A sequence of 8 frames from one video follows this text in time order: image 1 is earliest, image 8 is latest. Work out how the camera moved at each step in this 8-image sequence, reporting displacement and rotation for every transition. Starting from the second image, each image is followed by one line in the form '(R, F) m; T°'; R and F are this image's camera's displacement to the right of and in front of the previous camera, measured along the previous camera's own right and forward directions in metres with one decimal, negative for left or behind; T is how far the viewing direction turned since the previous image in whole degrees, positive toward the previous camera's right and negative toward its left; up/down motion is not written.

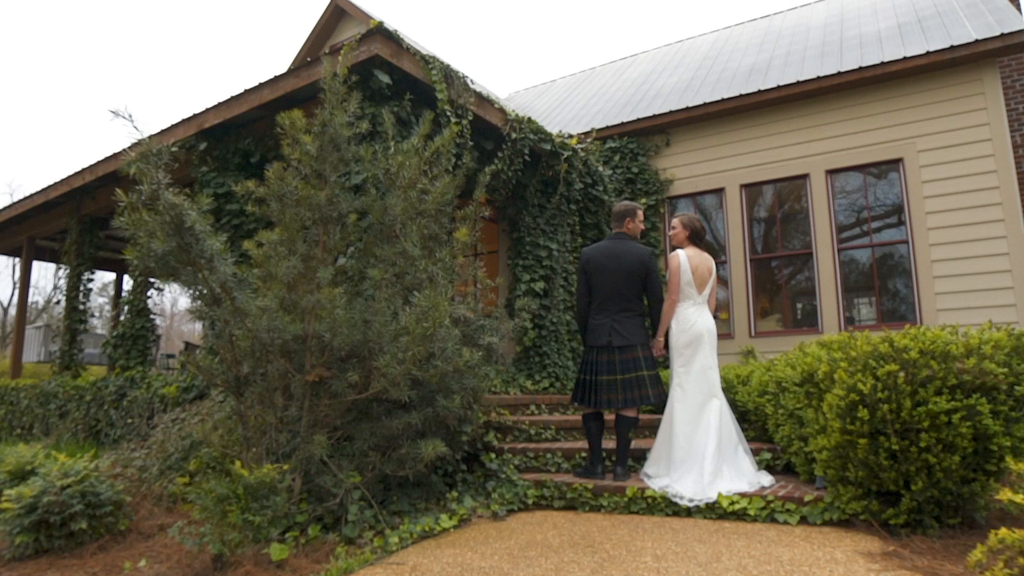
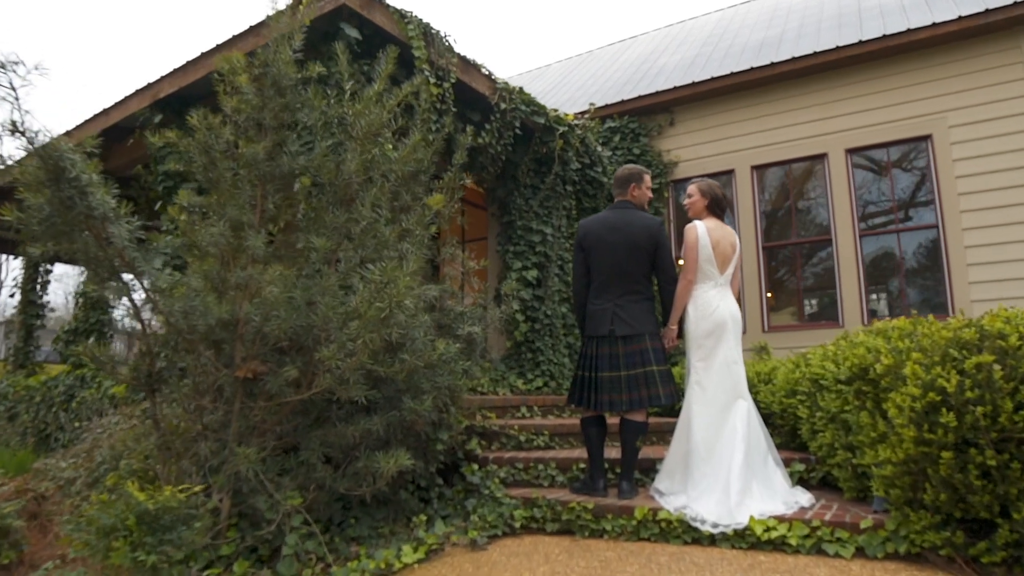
(+0.1, +0.7) m; 0°
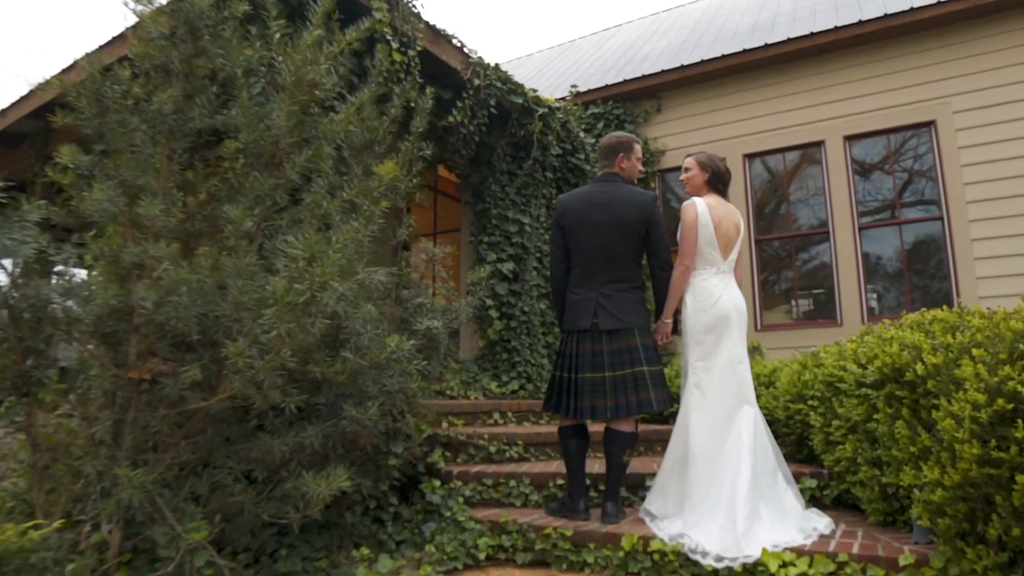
(+0.1, +0.5) m; +1°
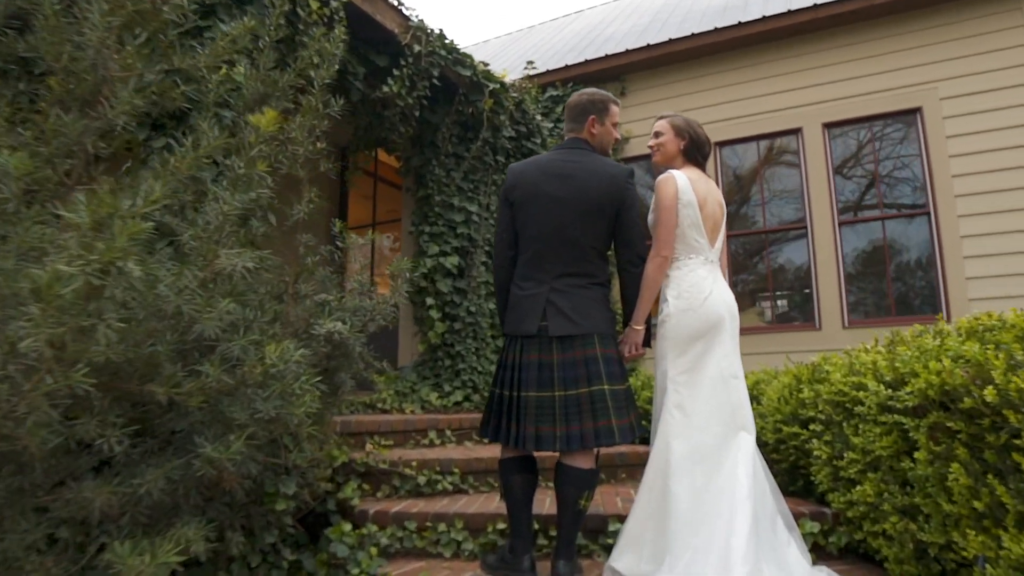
(+0.1, +0.7) m; +3°
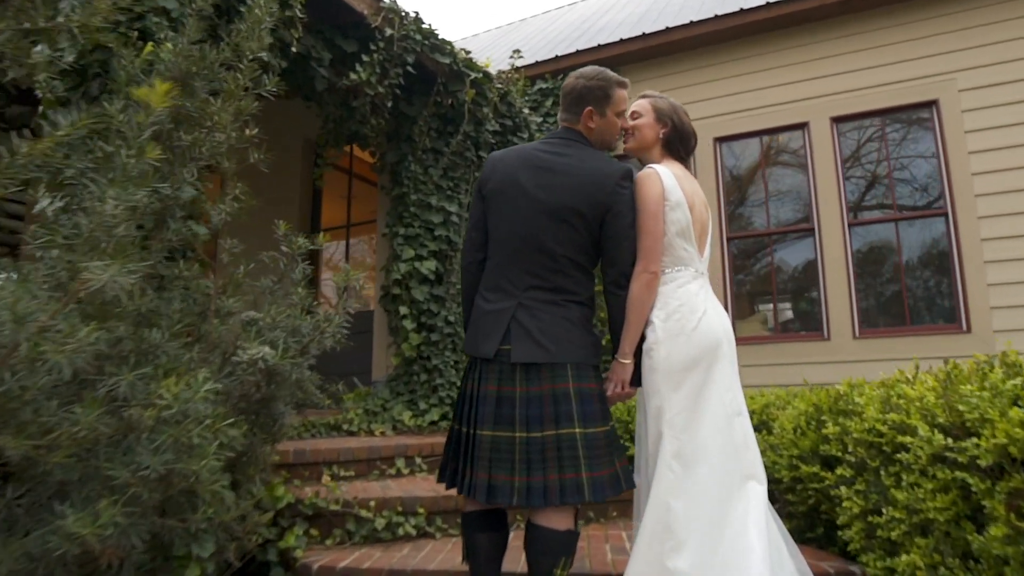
(+0.1, +0.4) m; 0°
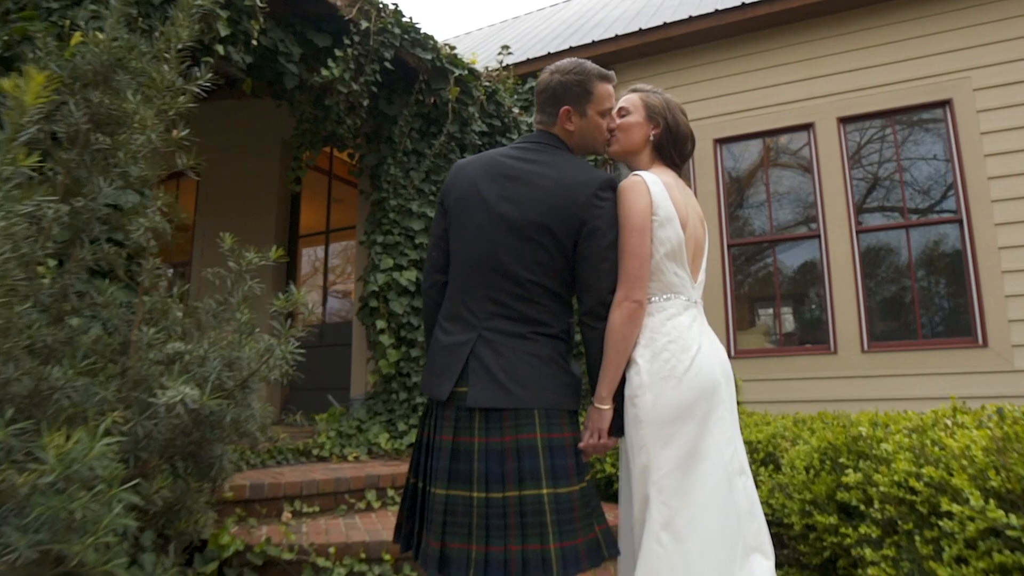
(+0.1, +0.3) m; 0°
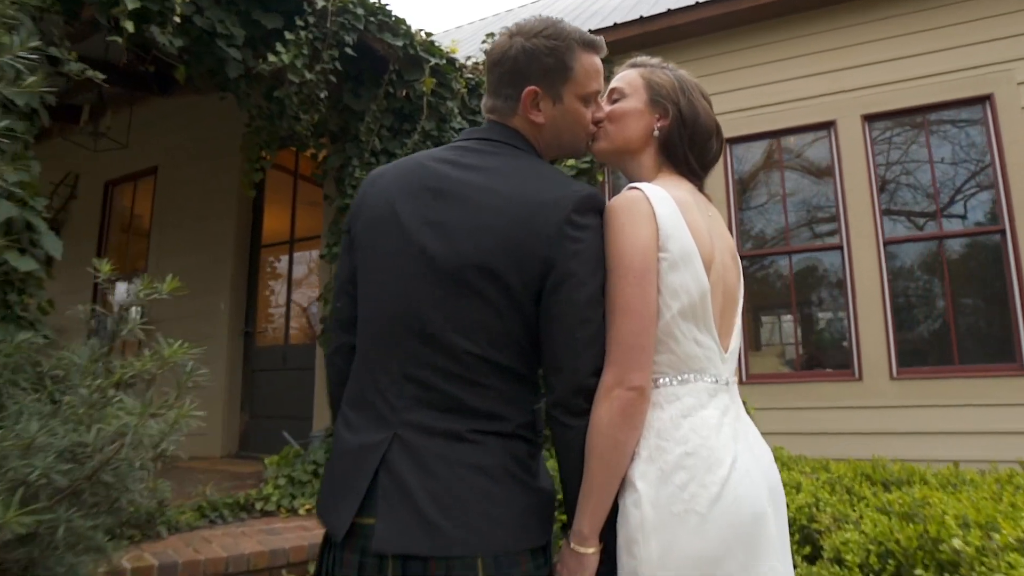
(+0.1, +0.6) m; 0°
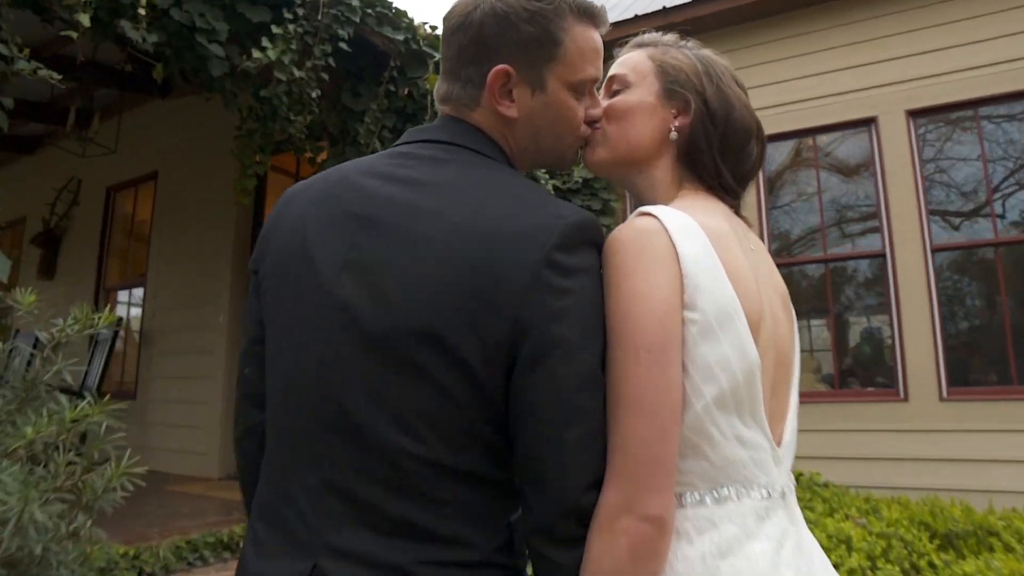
(+0.1, +0.3) m; -2°
